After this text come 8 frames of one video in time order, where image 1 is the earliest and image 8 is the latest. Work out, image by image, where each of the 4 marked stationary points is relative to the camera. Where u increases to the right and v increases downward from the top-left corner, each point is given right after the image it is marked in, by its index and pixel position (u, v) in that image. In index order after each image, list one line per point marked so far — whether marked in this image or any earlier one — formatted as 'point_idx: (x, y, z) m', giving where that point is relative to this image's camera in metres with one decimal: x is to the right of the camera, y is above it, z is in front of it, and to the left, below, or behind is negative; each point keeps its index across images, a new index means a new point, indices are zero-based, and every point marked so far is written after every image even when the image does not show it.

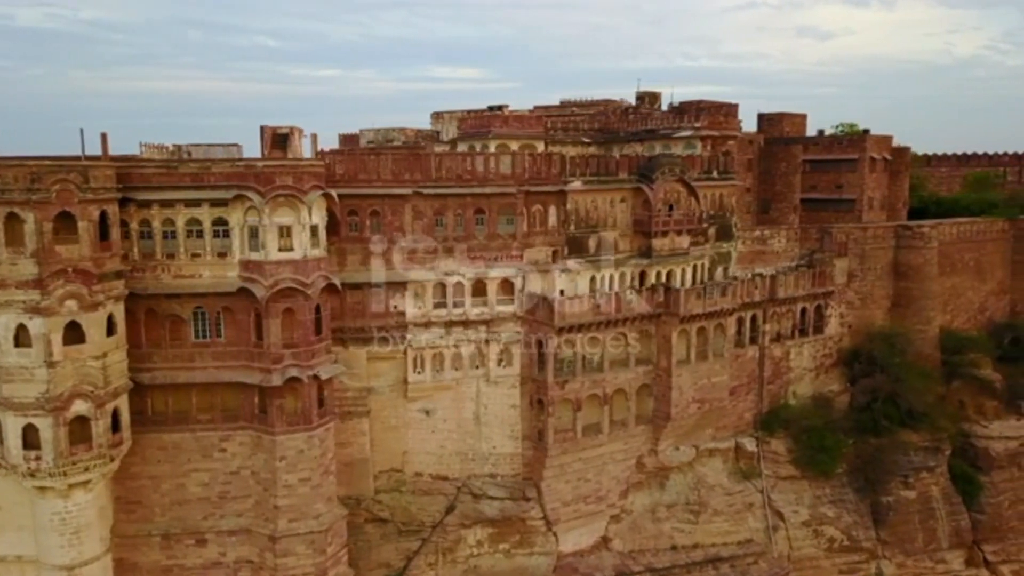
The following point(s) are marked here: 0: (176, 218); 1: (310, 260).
0: (-7.5, +1.6, +19.2) m
1: (-4.6, +0.6, +19.6) m
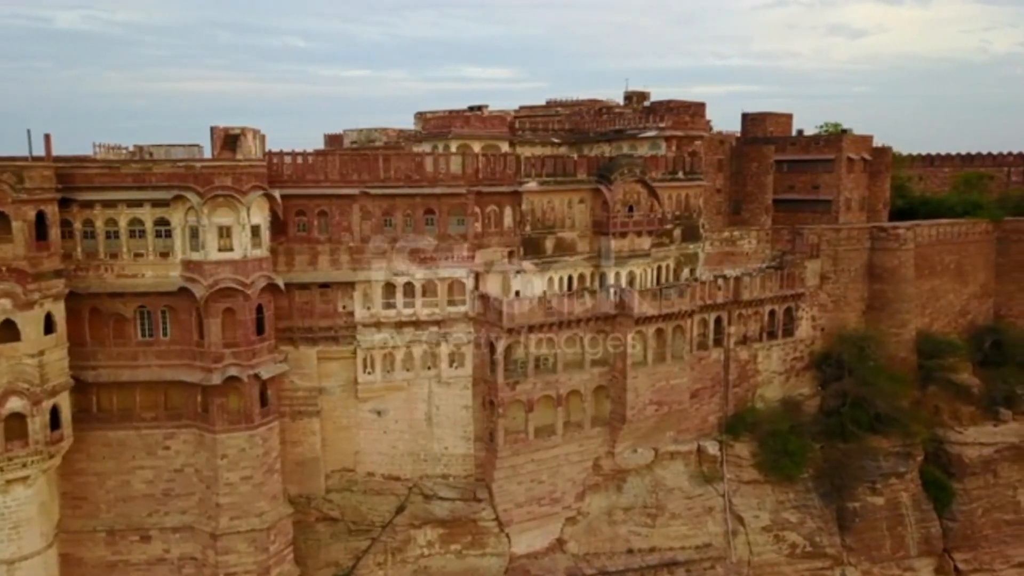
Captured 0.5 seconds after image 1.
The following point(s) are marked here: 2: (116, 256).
0: (-9.0, +1.6, +19.5) m
1: (-6.1, +0.7, +19.8) m
2: (-9.0, +0.7, +19.6) m
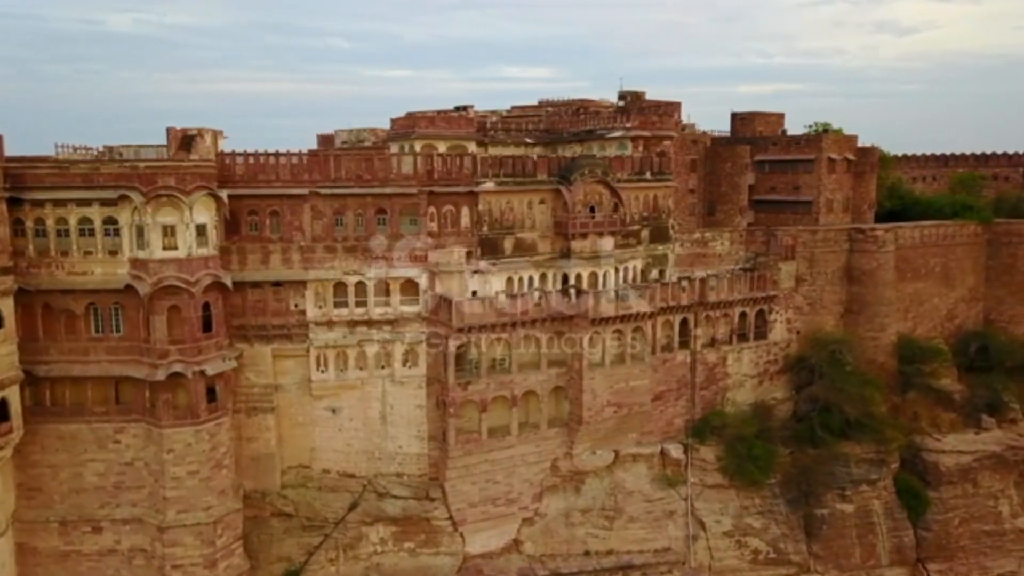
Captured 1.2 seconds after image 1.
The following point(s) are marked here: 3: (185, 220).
0: (-10.4, +1.7, +20.0) m
1: (-7.5, +0.7, +20.1) m
2: (-10.4, +0.8, +20.1) m
3: (-7.6, +1.6, +19.9) m
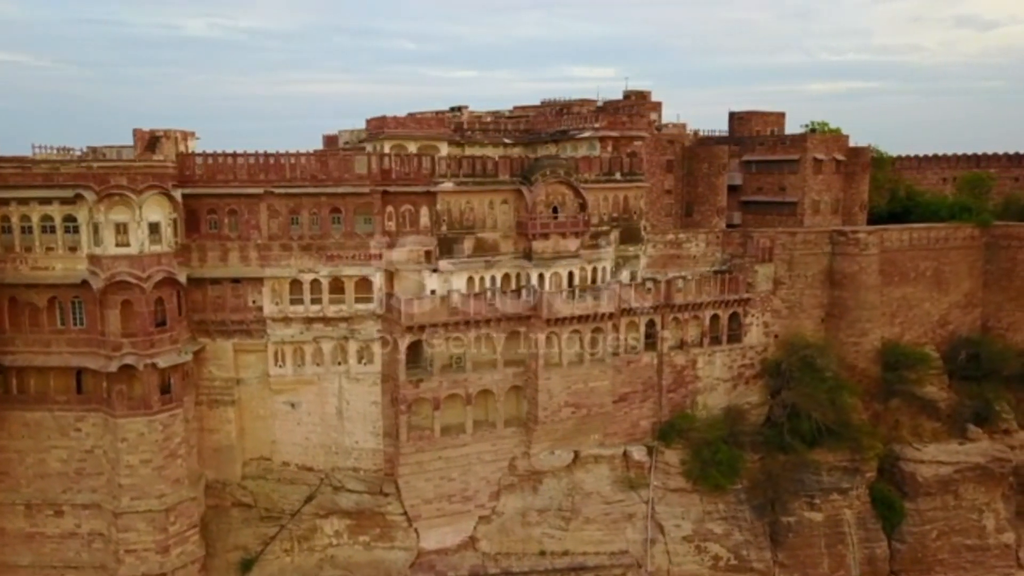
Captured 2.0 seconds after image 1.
0: (-11.8, +1.8, +21.0) m
1: (-8.9, +0.8, +20.9) m
2: (-11.9, +0.9, +21.1) m
3: (-9.1, +1.7, +20.7) m
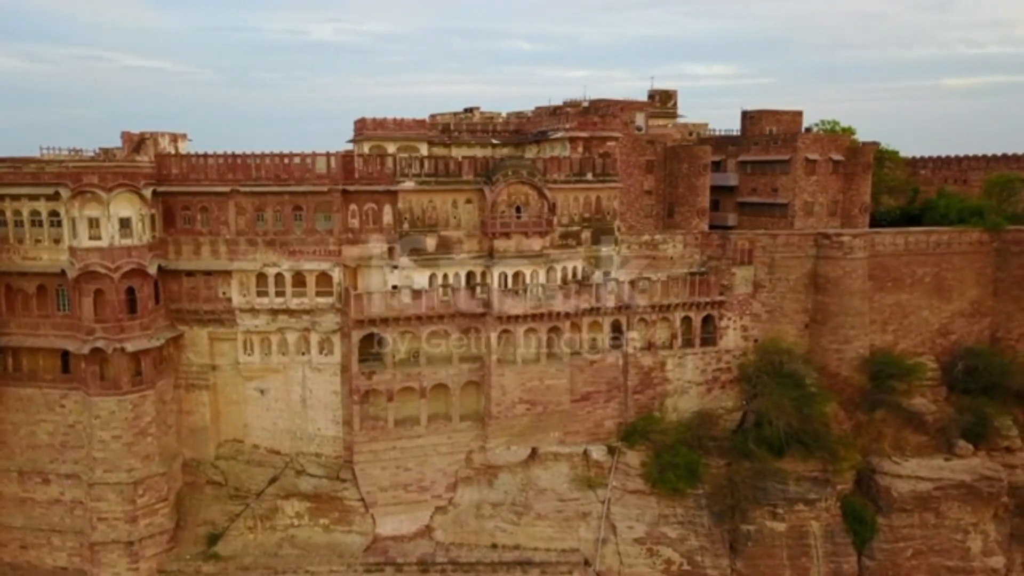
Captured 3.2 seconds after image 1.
0: (-13.3, +2.1, +23.2) m
1: (-10.5, +1.1, +22.7) m
2: (-13.4, +1.3, +23.3) m
3: (-10.7, +2.0, +22.5) m
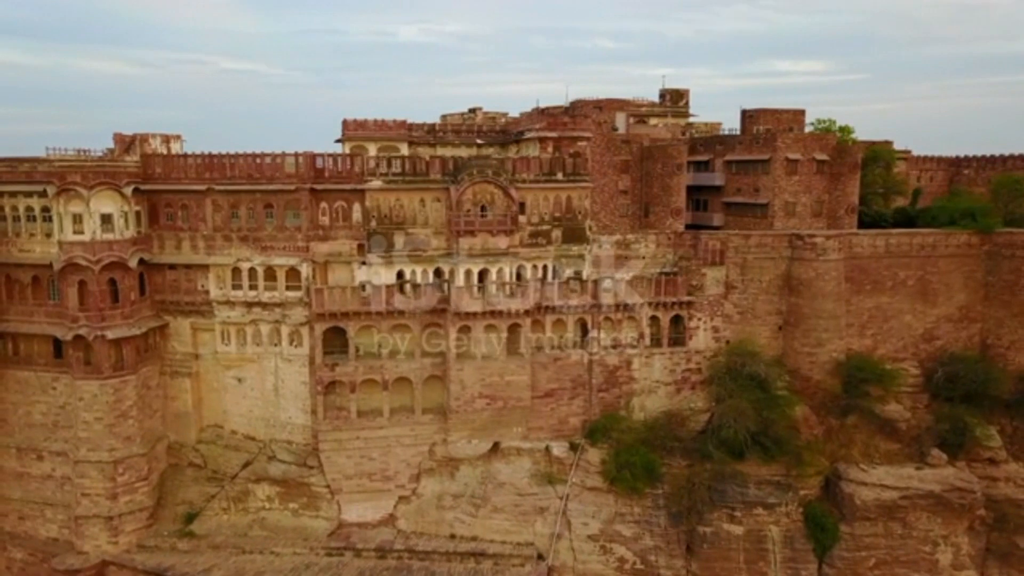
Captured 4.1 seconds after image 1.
0: (-14.5, +2.4, +25.1) m
1: (-11.8, +1.3, +24.3) m
2: (-14.6, +1.6, +25.2) m
3: (-12.0, +2.2, +24.1) m
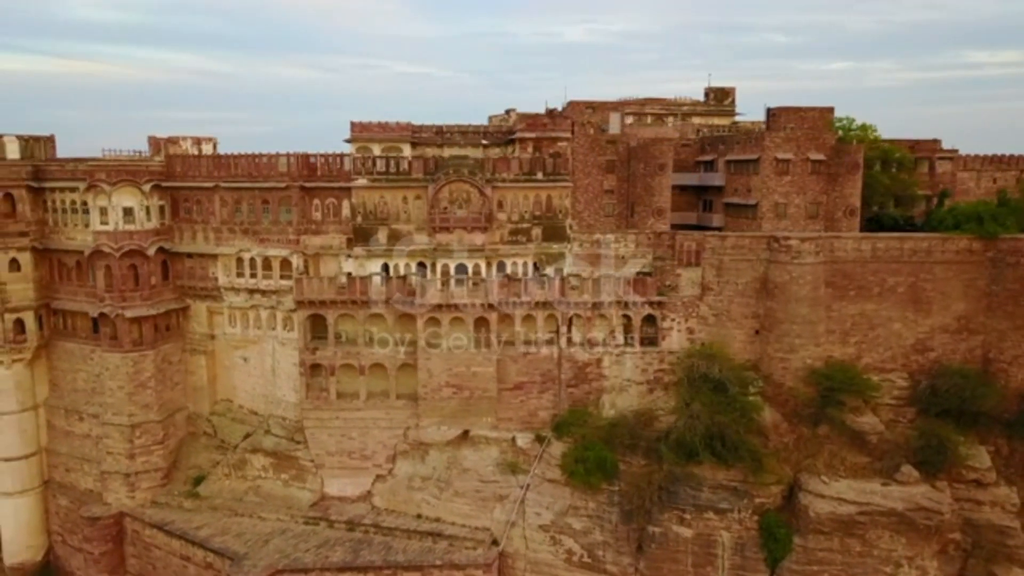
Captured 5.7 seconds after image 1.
0: (-15.2, +3.0, +29.0) m
1: (-12.7, +1.8, +27.7) m
2: (-15.3, +2.2, +29.1) m
3: (-12.9, +2.7, +27.5) m
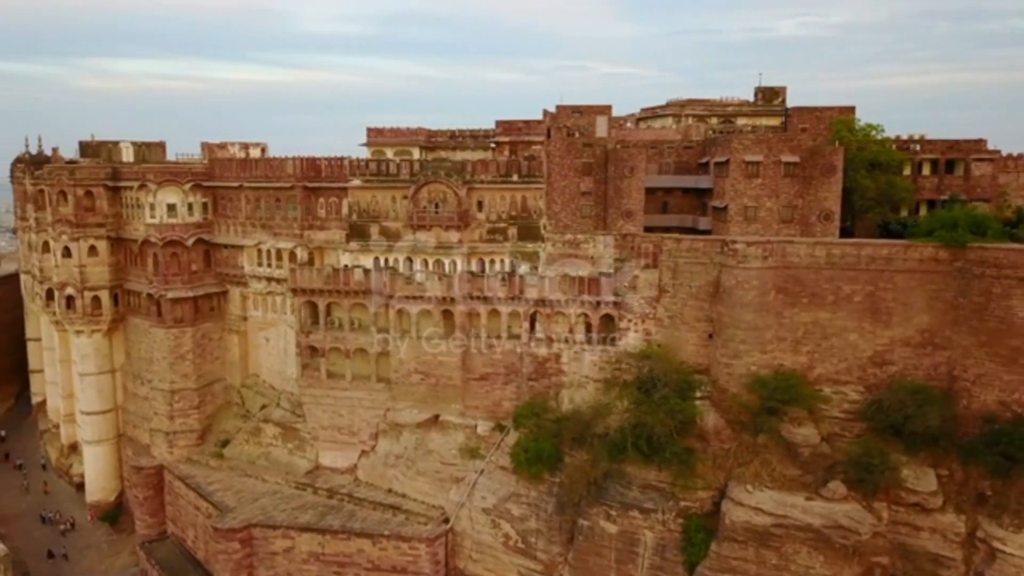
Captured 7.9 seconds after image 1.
0: (-15.2, +3.7, +34.1) m
1: (-13.1, +2.4, +32.3) m
2: (-15.3, +2.8, +34.3) m
3: (-13.3, +3.3, +32.1) m
